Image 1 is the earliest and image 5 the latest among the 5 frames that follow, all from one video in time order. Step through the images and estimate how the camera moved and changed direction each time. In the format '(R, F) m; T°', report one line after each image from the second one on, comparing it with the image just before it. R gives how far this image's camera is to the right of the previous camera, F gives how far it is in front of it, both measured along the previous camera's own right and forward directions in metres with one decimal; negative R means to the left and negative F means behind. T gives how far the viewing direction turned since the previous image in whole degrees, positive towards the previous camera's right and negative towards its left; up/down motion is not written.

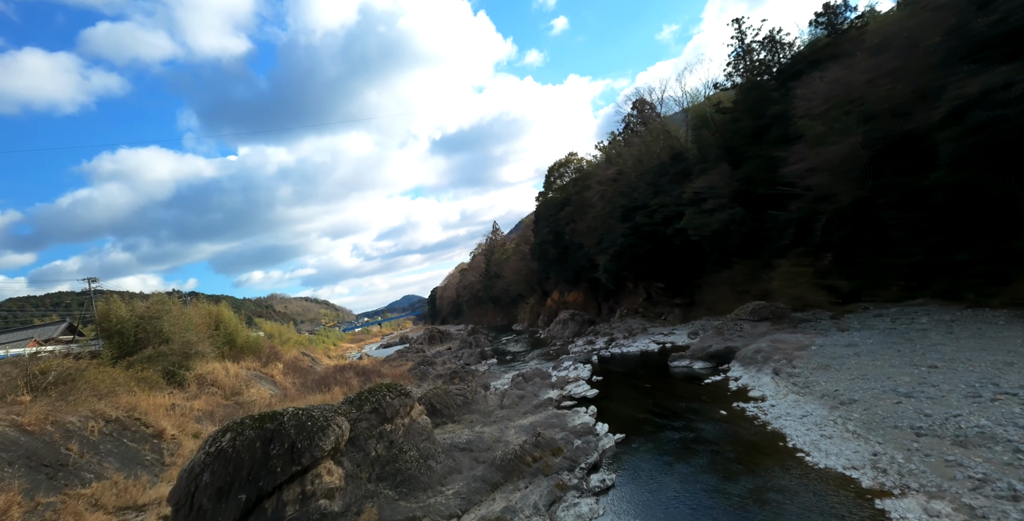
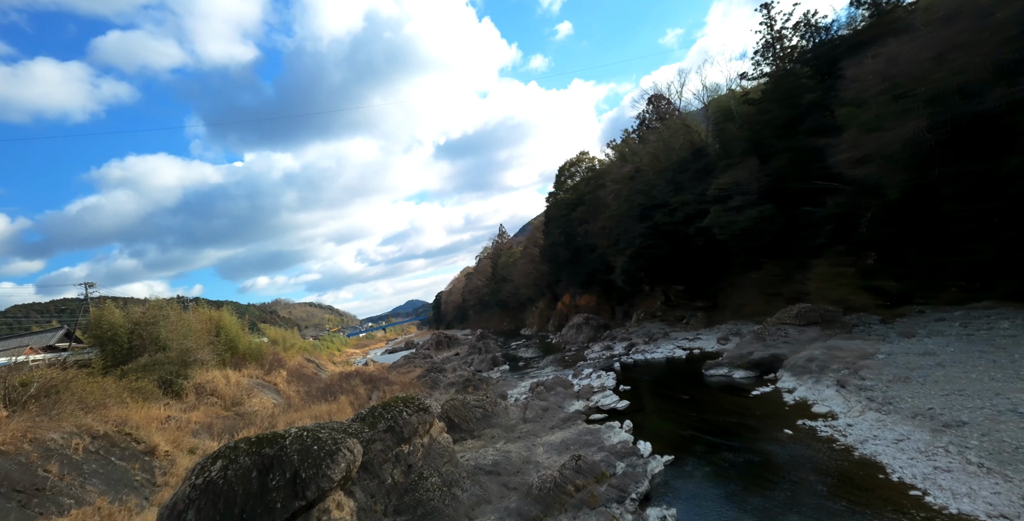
(-0.5, +1.2) m; 0°
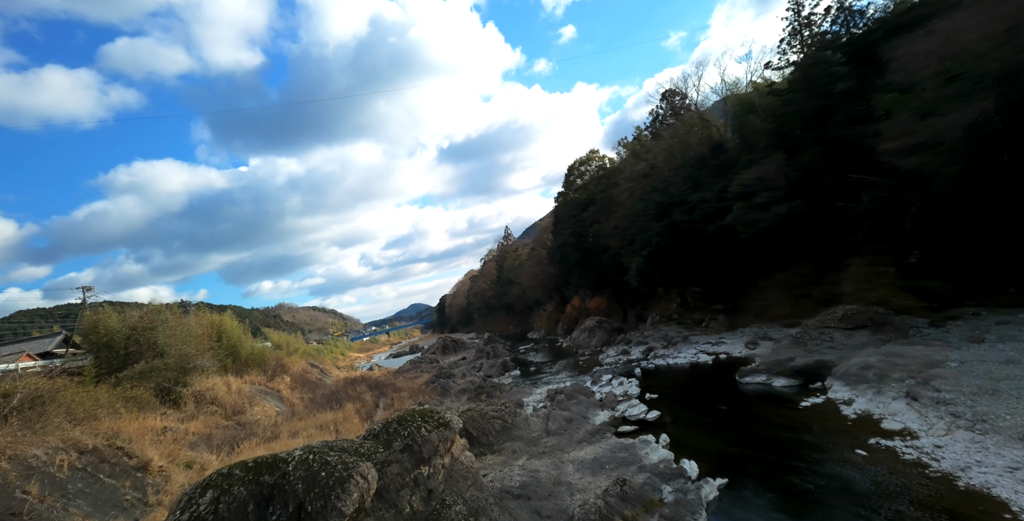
(-0.4, +1.0) m; 0°
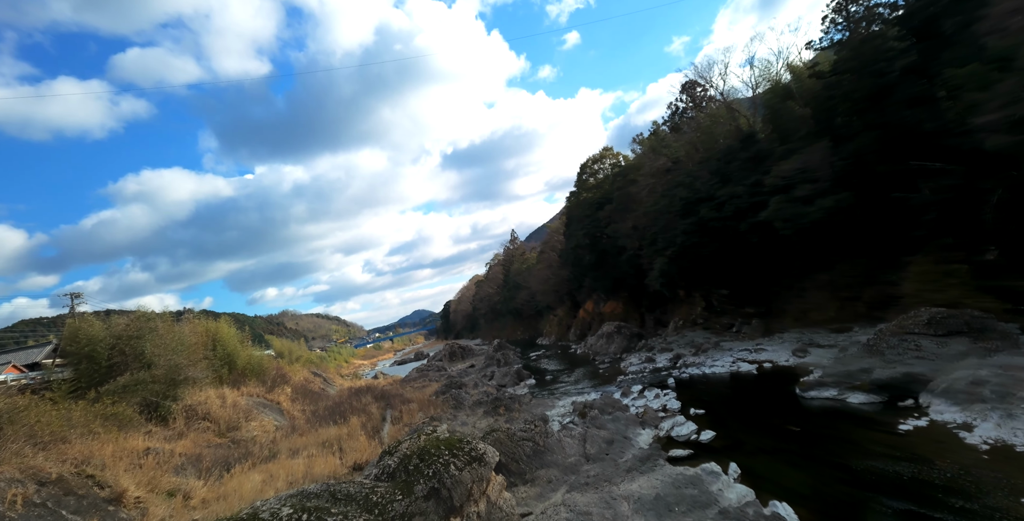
(-0.6, +1.7) m; 0°
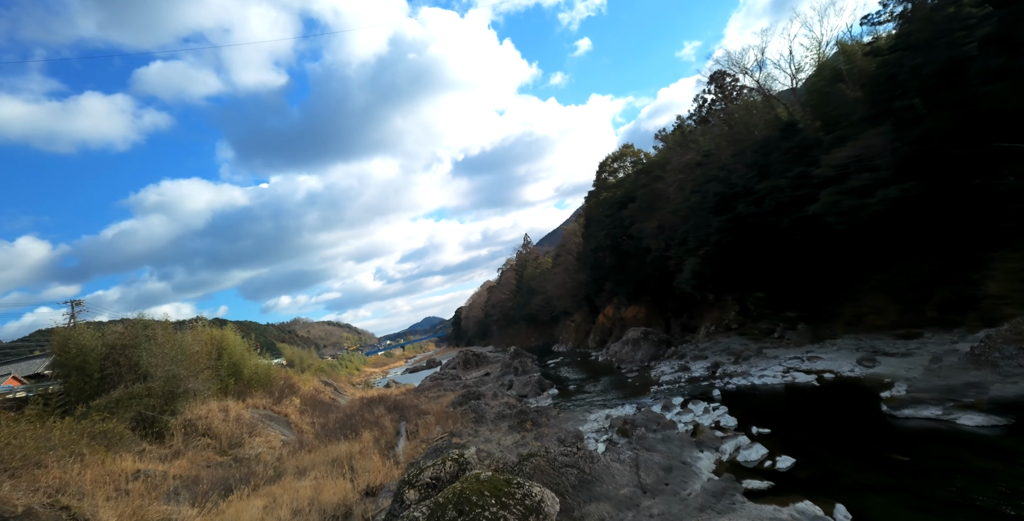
(-0.6, +1.6) m; -1°
